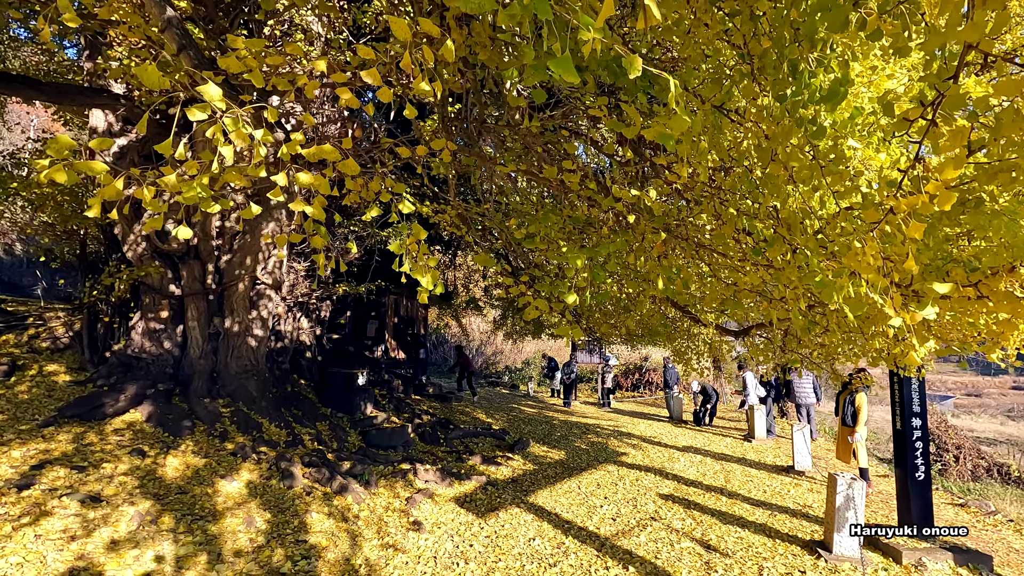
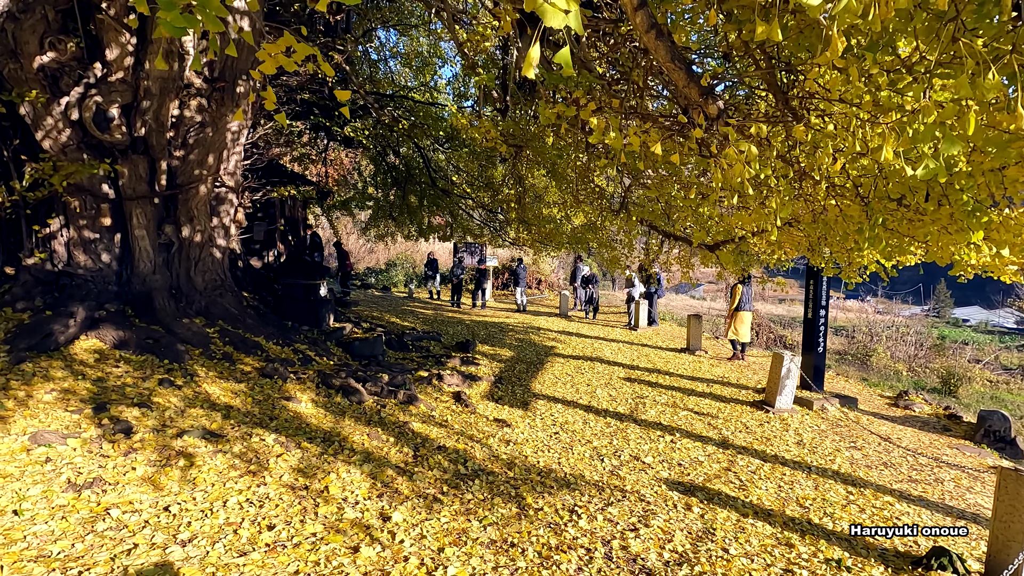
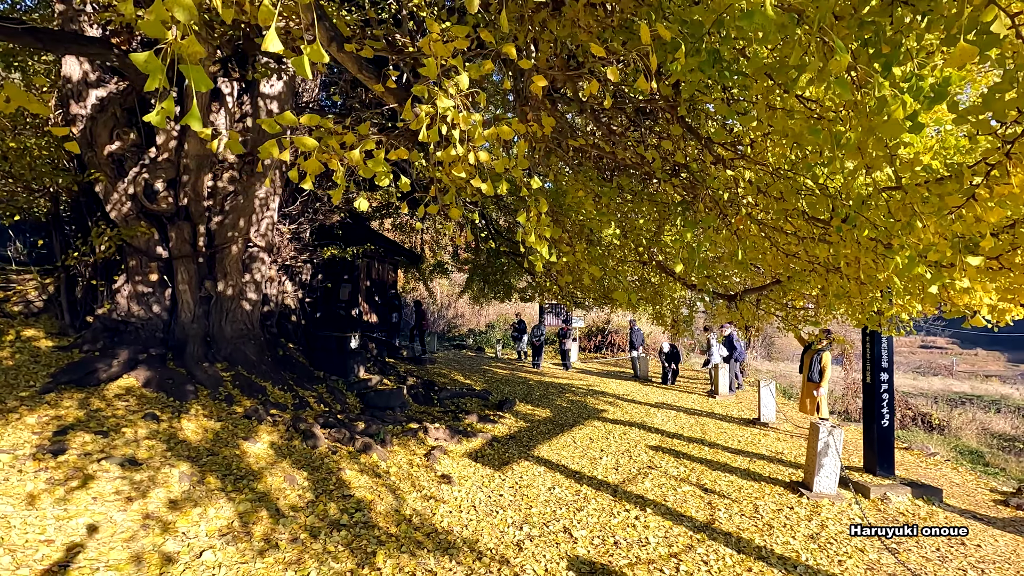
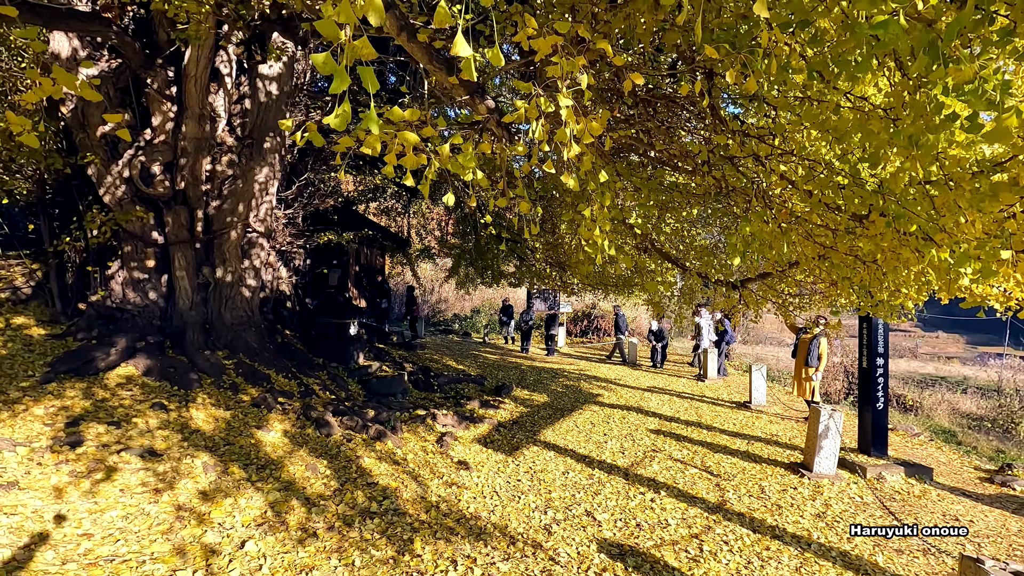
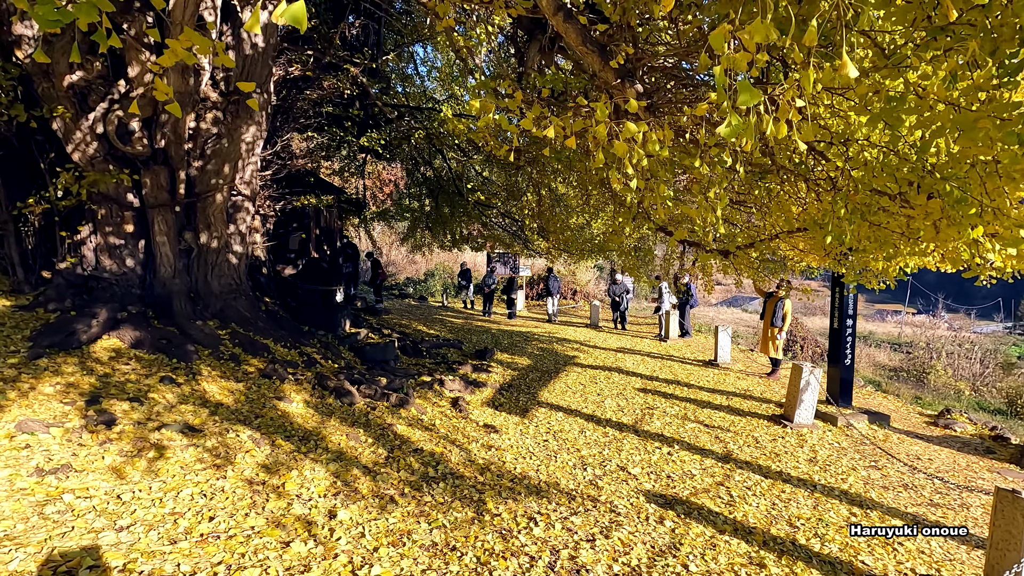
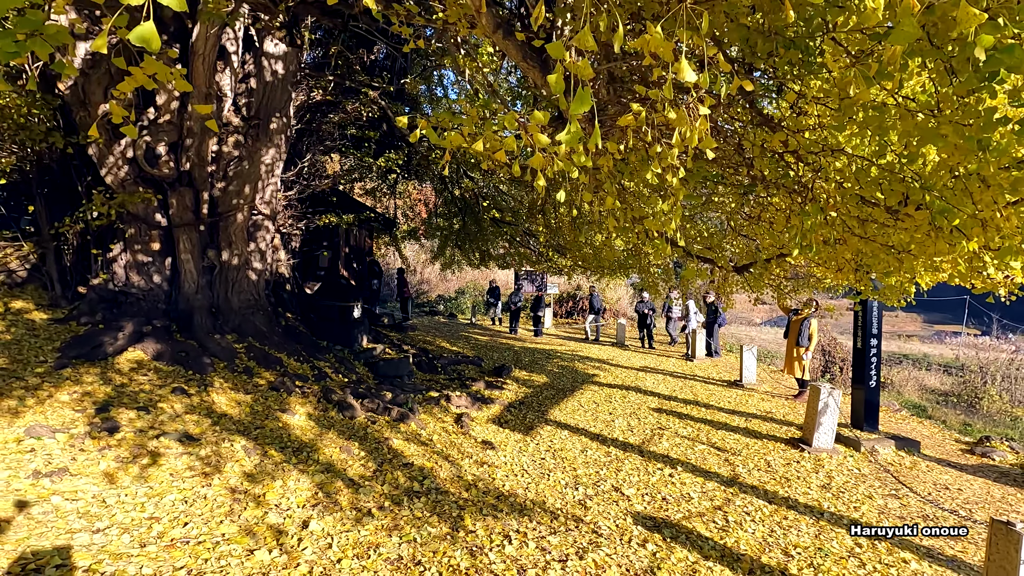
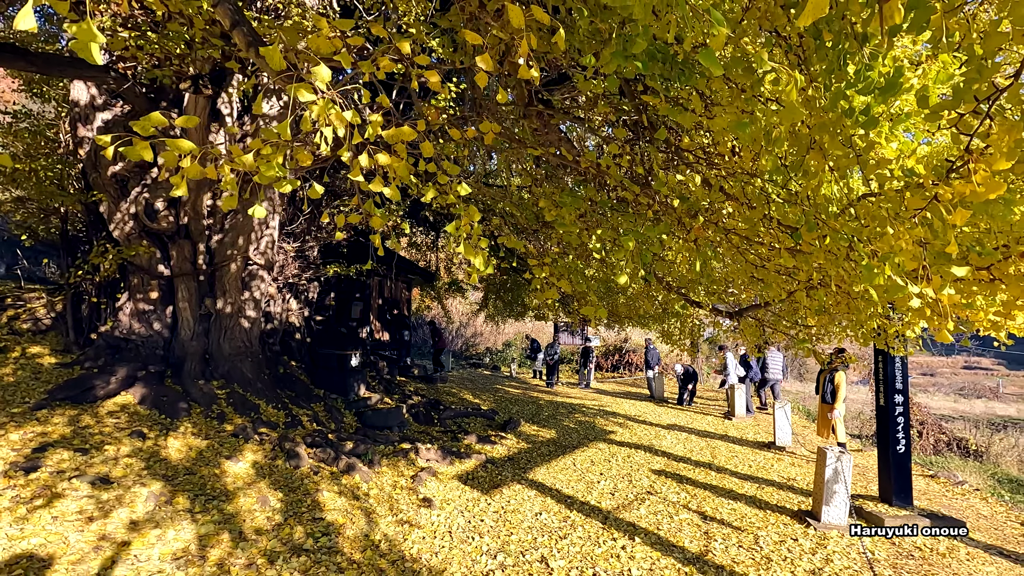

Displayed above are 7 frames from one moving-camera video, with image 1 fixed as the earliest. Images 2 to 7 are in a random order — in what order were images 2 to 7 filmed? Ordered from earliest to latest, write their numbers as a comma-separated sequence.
7, 3, 4, 6, 5, 2
